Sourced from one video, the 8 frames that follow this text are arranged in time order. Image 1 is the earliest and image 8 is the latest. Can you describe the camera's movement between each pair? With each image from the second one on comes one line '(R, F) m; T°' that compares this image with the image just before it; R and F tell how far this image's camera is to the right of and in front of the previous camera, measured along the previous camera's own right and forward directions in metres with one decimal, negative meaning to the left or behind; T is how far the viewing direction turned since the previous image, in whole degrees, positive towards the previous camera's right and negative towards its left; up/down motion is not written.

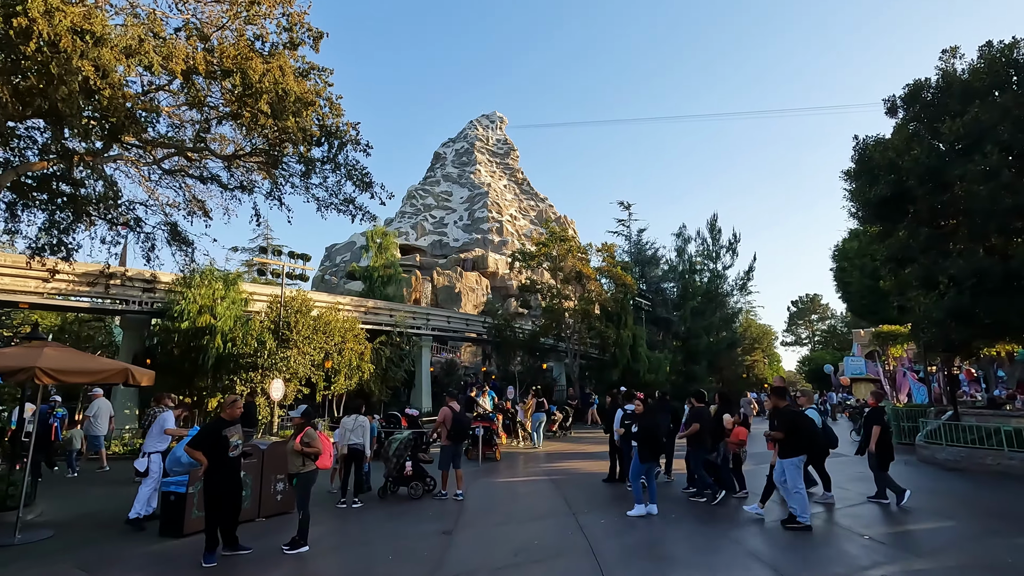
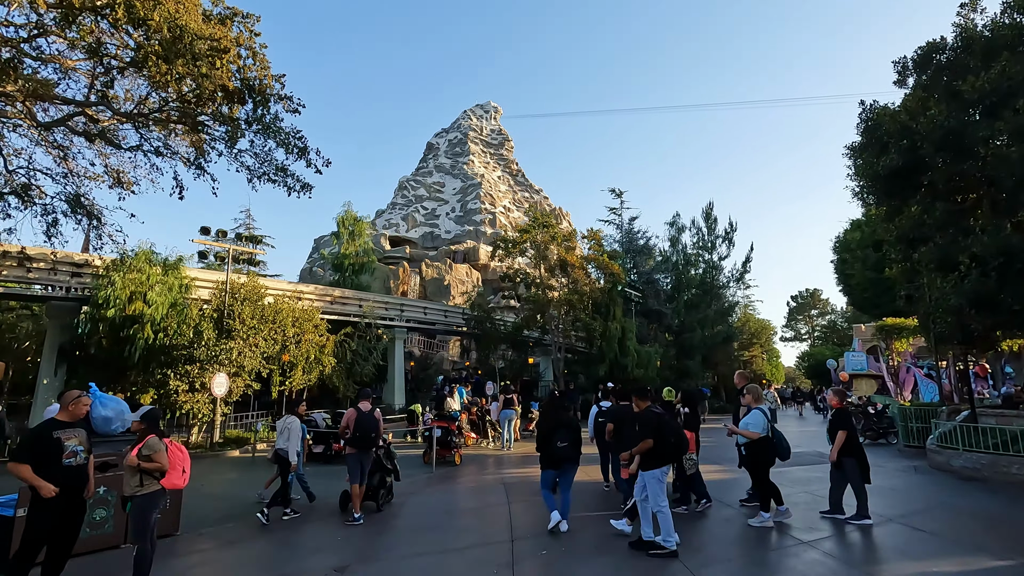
(+0.9, +1.5) m; 0°
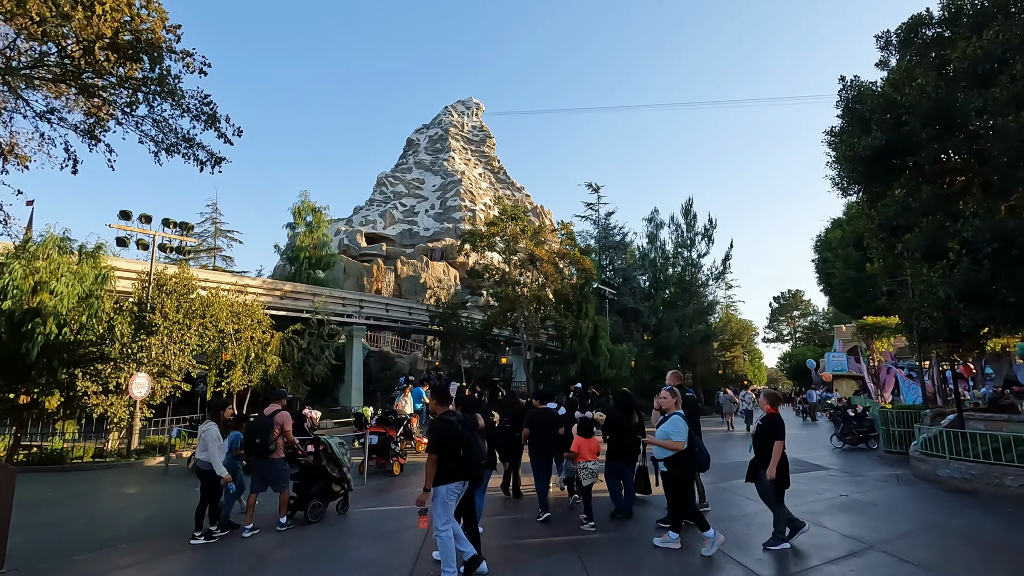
(+0.8, +1.2) m; +1°
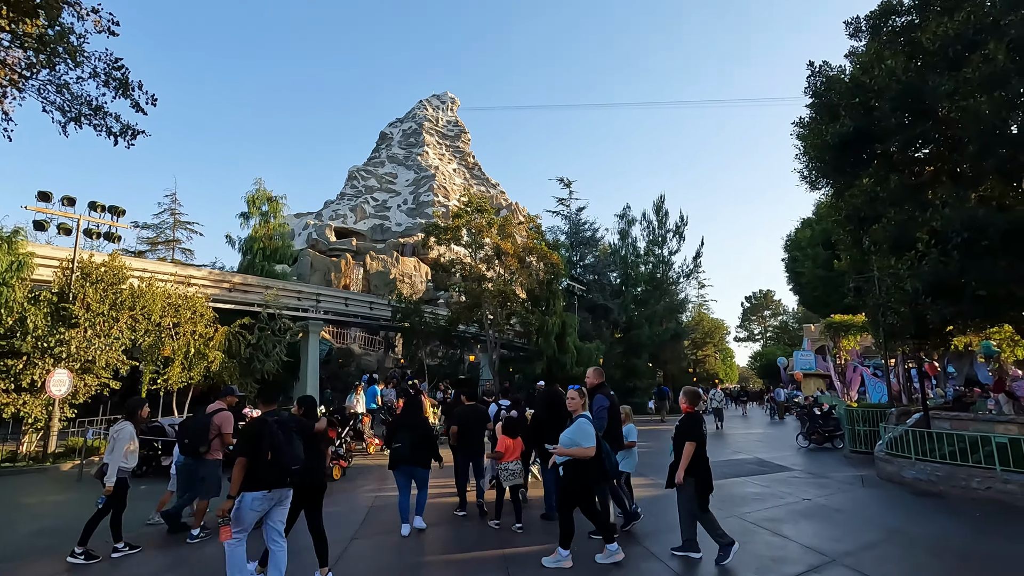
(+0.5, +0.7) m; +2°
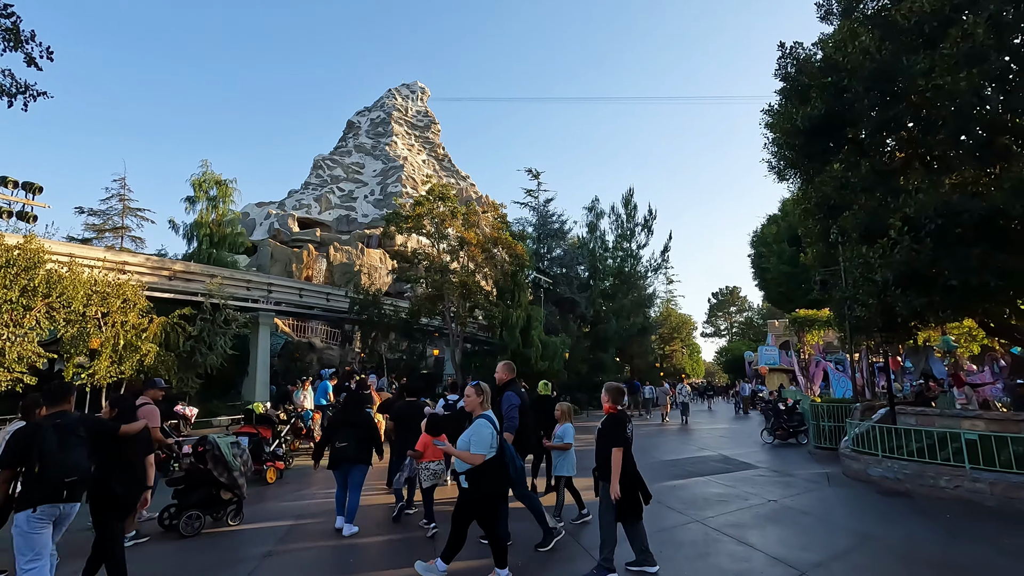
(+0.3, +0.7) m; +3°
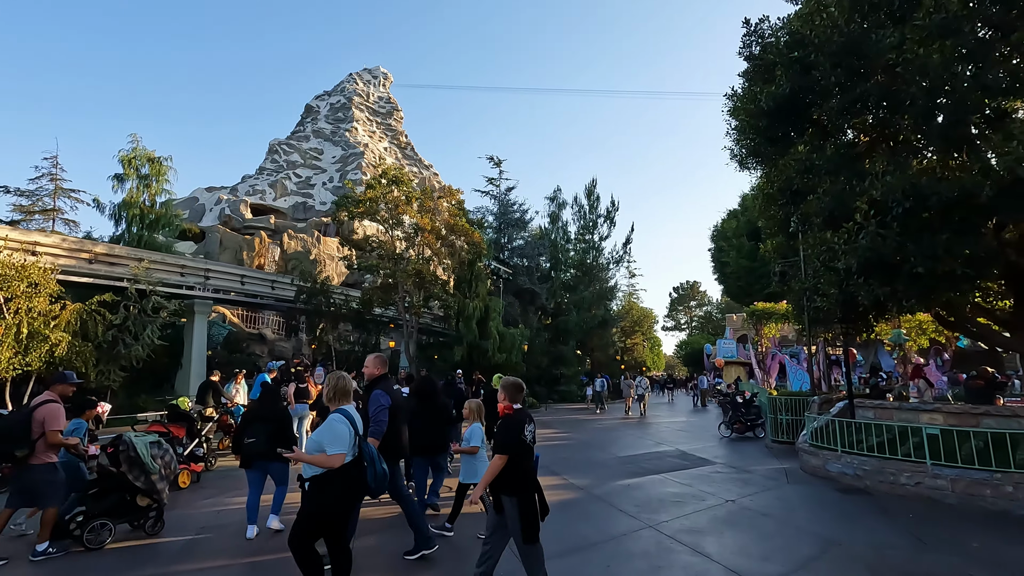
(+0.3, +0.7) m; +4°
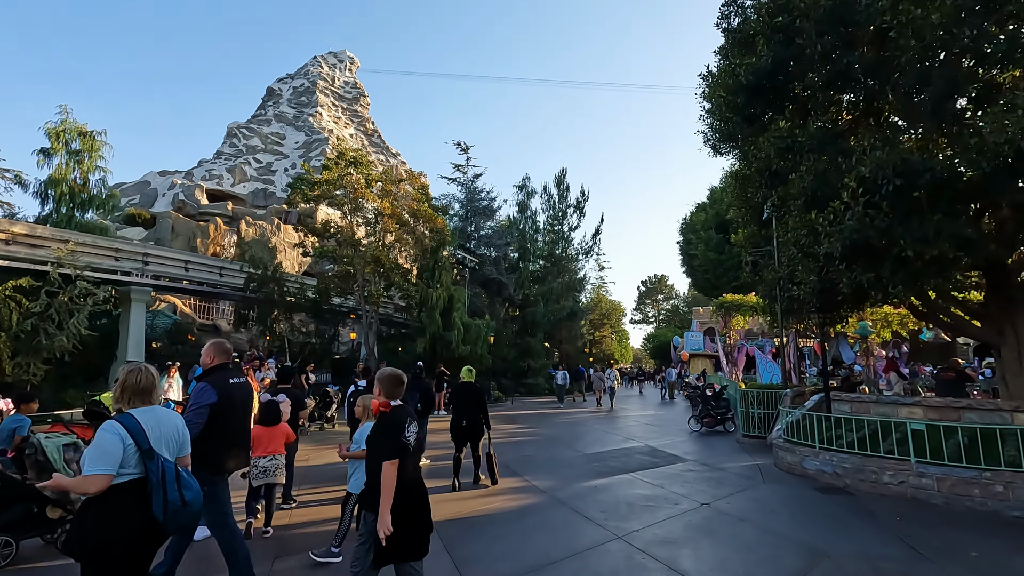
(+0.2, +0.8) m; +3°
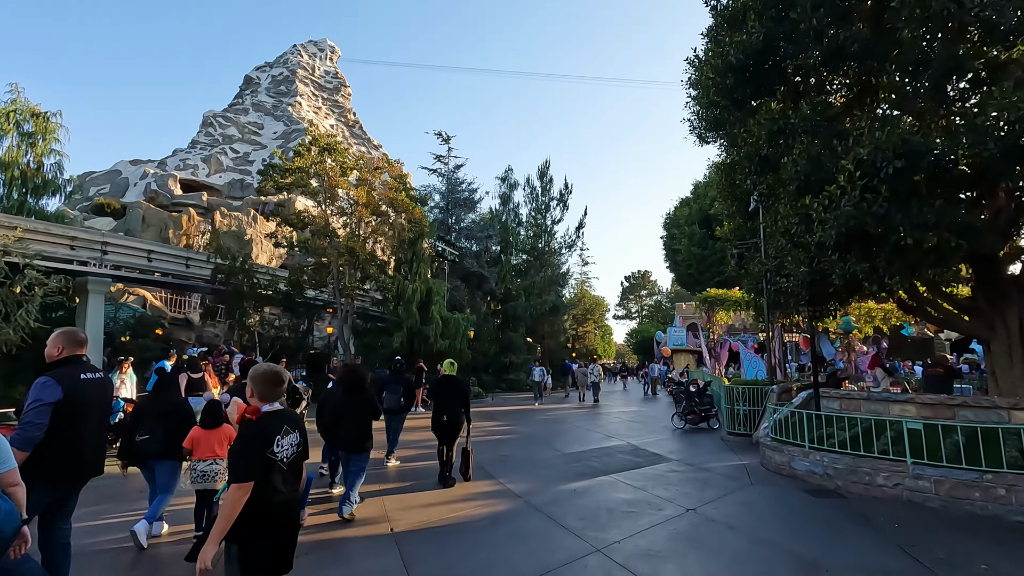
(+0.1, +0.5) m; +2°
